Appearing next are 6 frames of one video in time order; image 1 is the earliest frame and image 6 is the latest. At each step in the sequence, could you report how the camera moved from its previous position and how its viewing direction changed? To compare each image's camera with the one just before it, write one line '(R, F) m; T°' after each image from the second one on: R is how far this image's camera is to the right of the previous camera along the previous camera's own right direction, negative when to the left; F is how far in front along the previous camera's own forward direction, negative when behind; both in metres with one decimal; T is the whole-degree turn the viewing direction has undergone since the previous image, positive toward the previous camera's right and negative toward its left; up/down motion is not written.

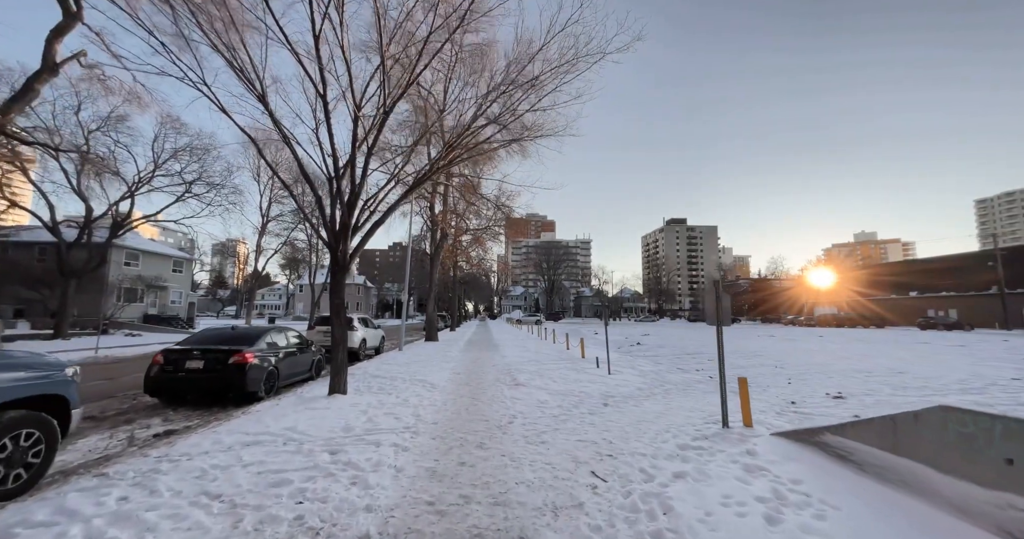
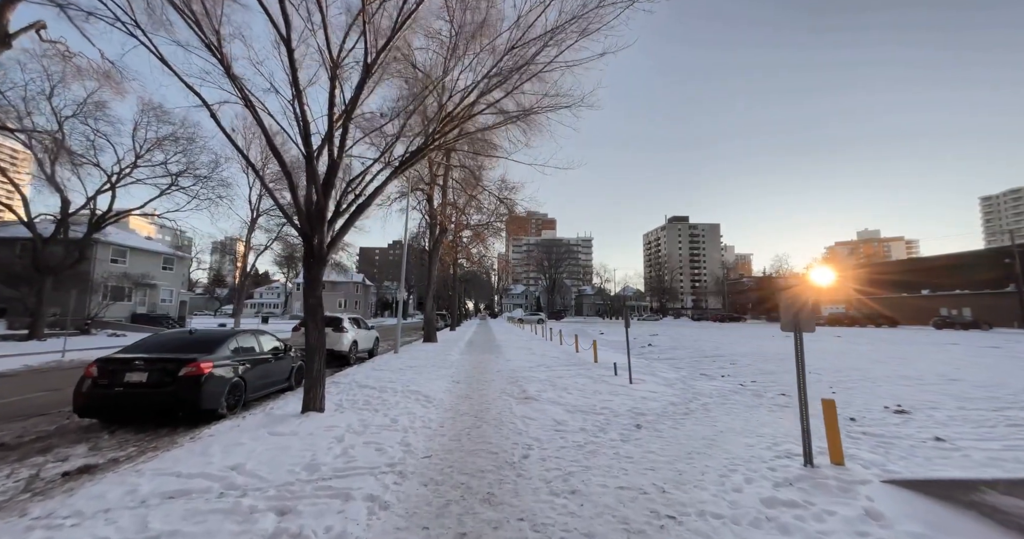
(-0.2, +1.2) m; 0°
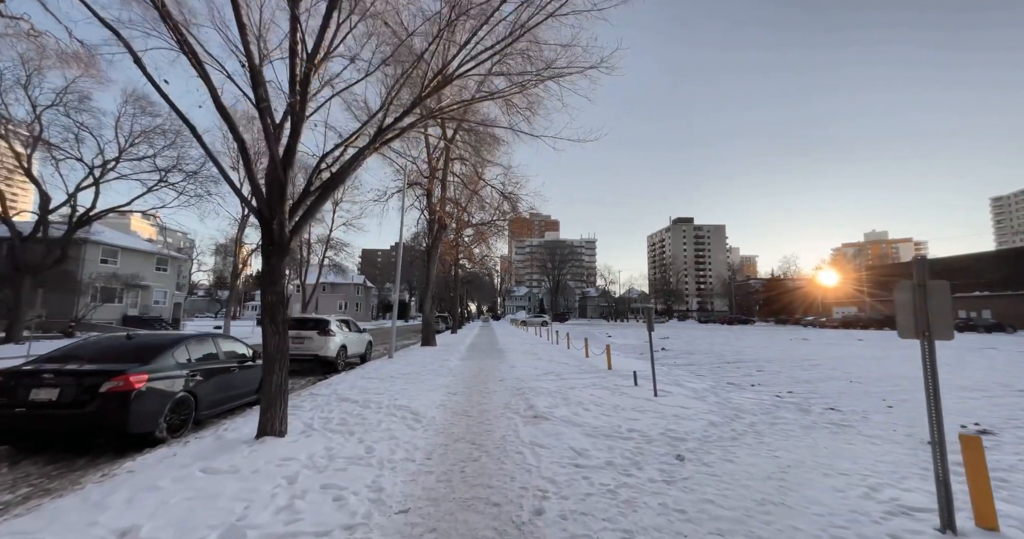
(0.0, +1.1) m; 0°
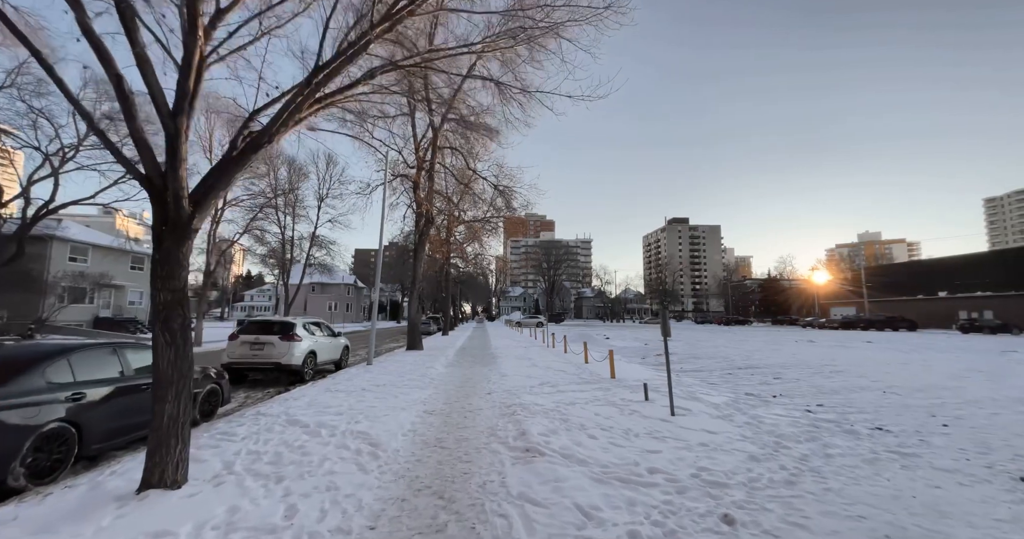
(+0.1, +1.2) m; +1°
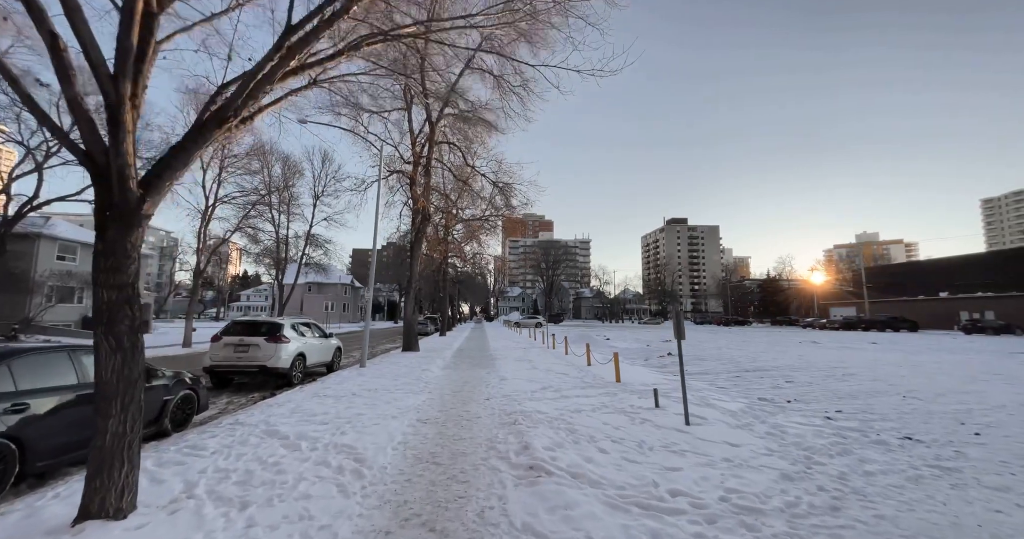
(0.0, +0.5) m; 0°
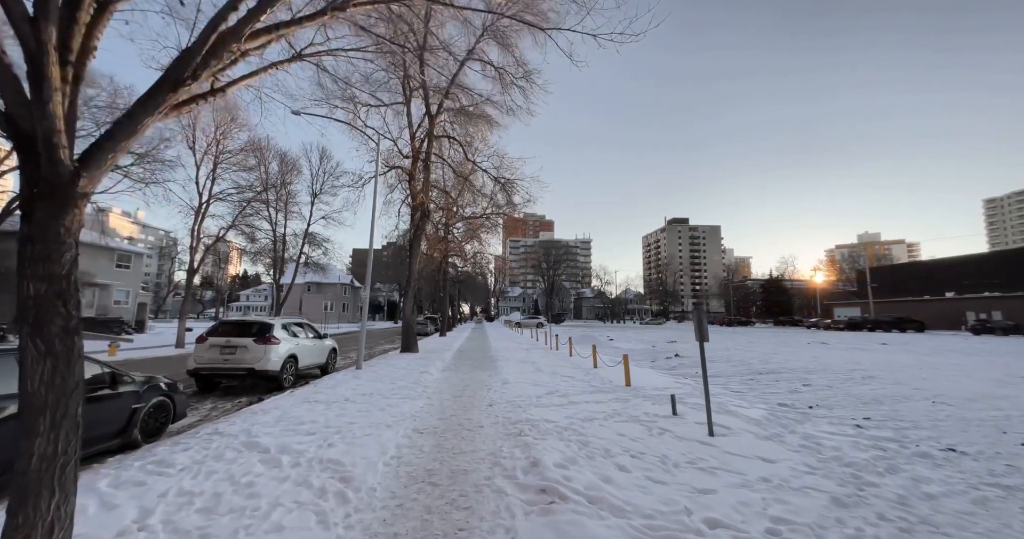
(-0.1, +0.5) m; 0°
